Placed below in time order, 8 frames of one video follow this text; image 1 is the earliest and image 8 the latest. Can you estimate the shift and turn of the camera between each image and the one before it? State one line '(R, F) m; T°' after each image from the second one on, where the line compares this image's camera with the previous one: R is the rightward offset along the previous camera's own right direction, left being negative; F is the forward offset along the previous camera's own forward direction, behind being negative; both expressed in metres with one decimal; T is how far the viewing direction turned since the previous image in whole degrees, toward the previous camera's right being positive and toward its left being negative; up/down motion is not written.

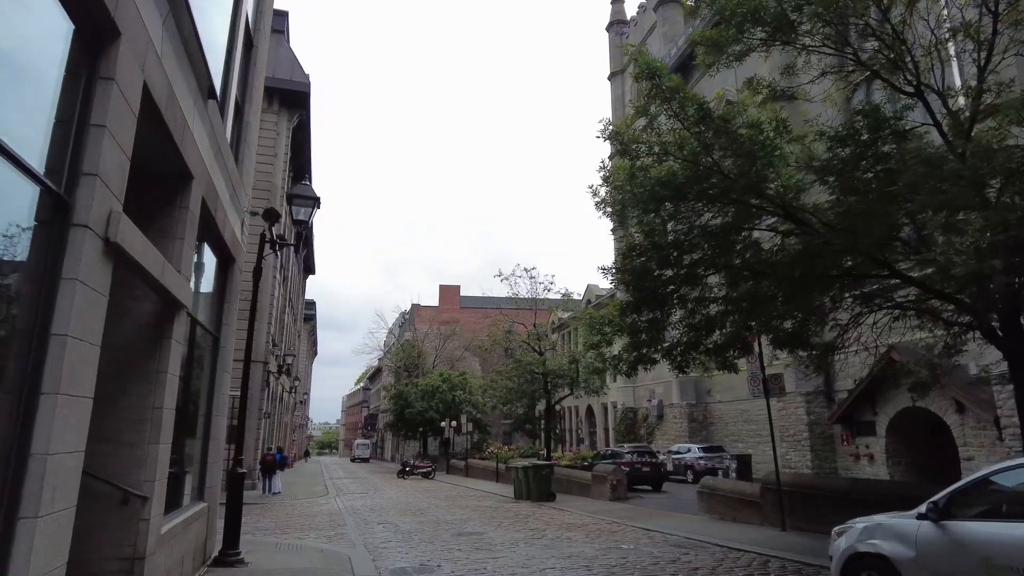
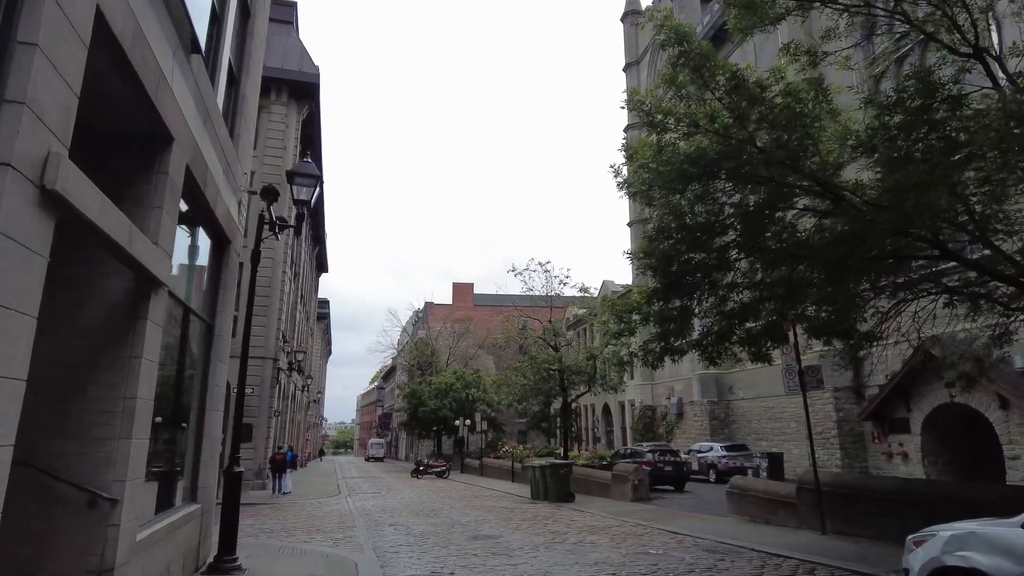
(-0.1, +0.7) m; -1°
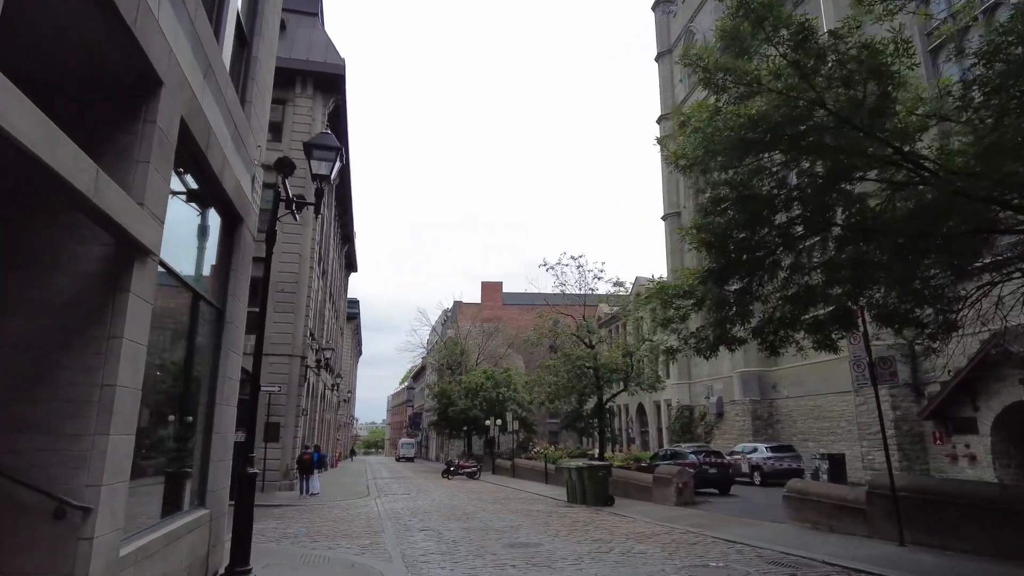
(-0.2, +0.9) m; -3°
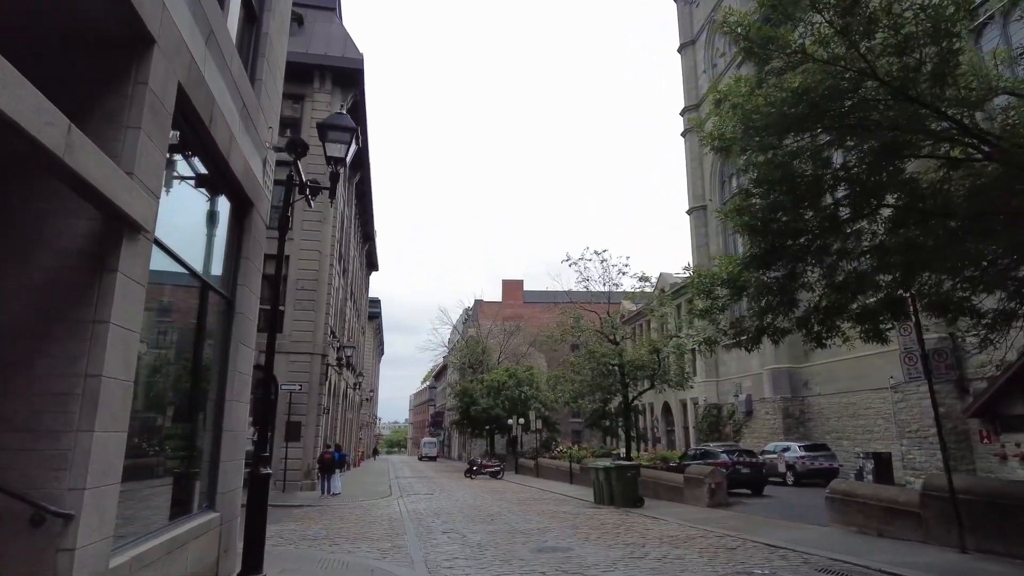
(-0.1, +0.5) m; -2°
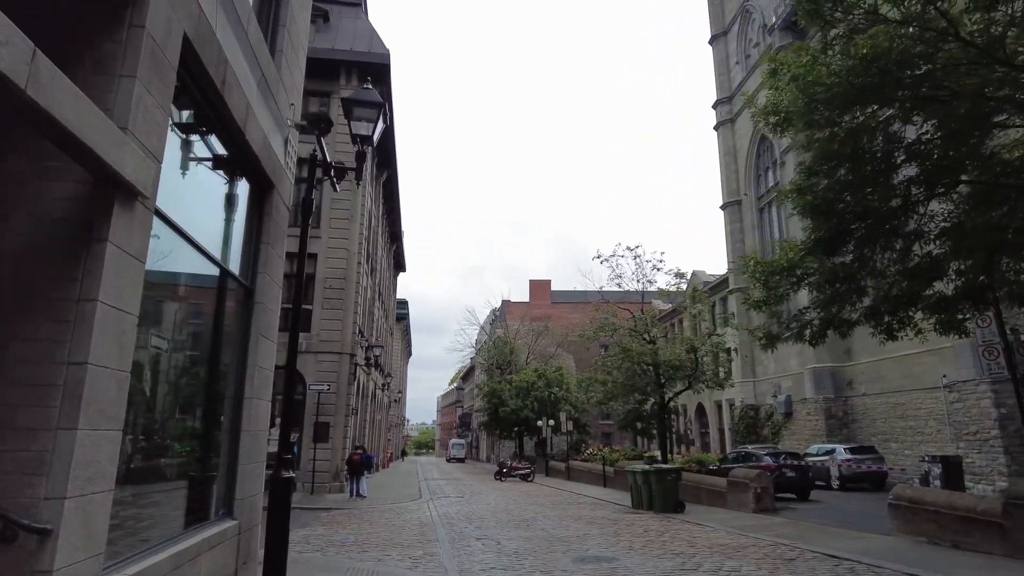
(-0.2, +0.7) m; -2°
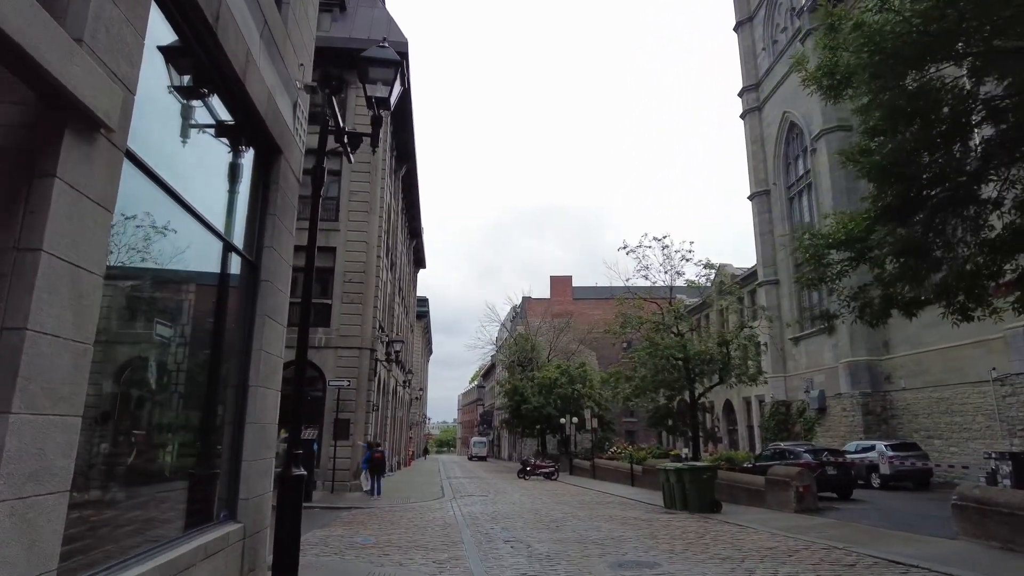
(-0.1, +0.7) m; -2°
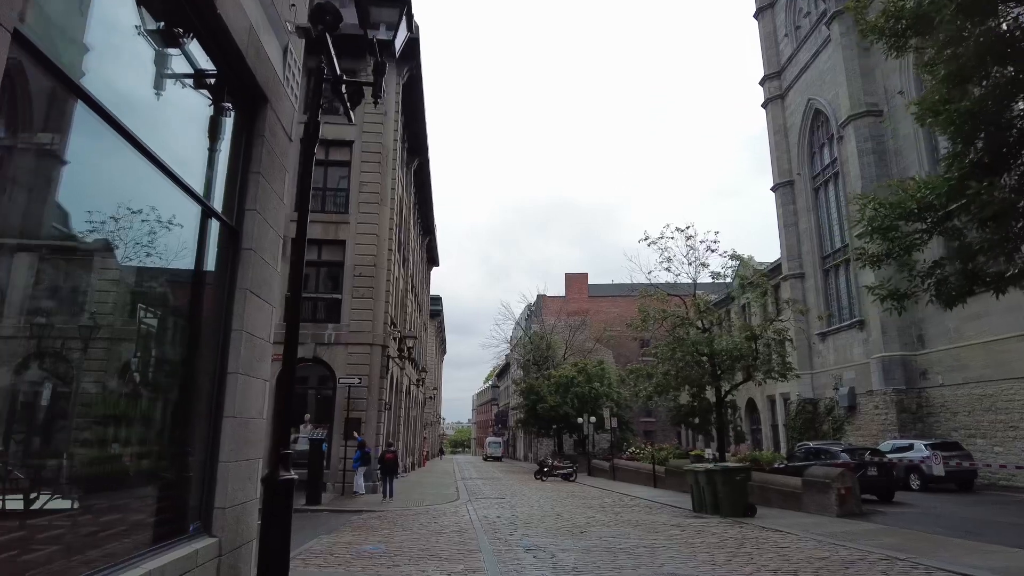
(-0.1, +0.9) m; -1°
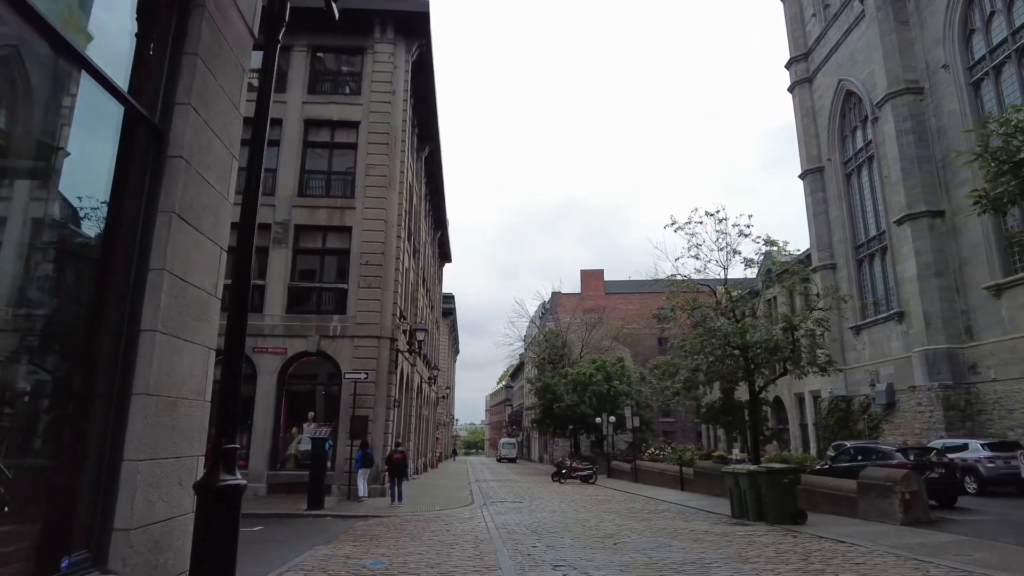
(-0.2, +1.5) m; -1°
